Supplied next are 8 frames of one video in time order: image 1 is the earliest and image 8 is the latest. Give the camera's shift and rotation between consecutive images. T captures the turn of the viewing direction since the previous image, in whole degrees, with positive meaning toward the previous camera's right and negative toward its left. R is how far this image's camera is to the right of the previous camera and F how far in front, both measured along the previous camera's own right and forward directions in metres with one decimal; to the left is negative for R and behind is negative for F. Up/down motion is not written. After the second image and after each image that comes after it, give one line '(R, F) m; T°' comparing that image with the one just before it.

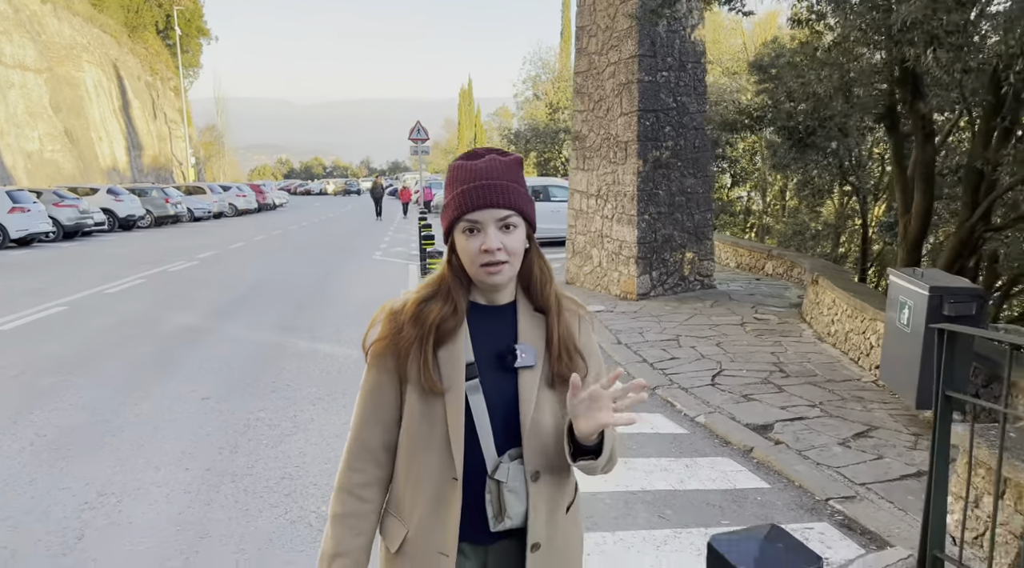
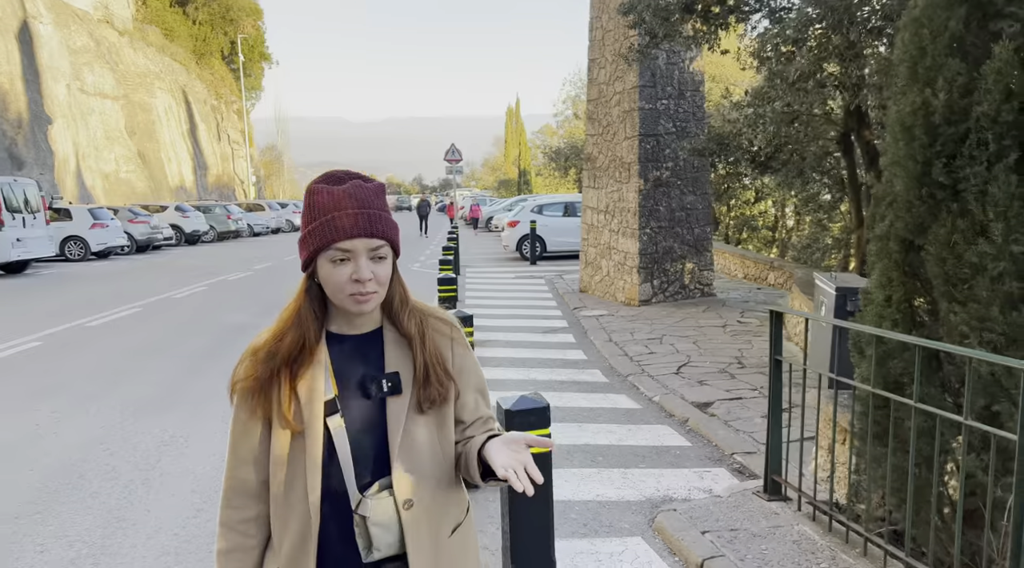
(+0.6, -1.1) m; -4°
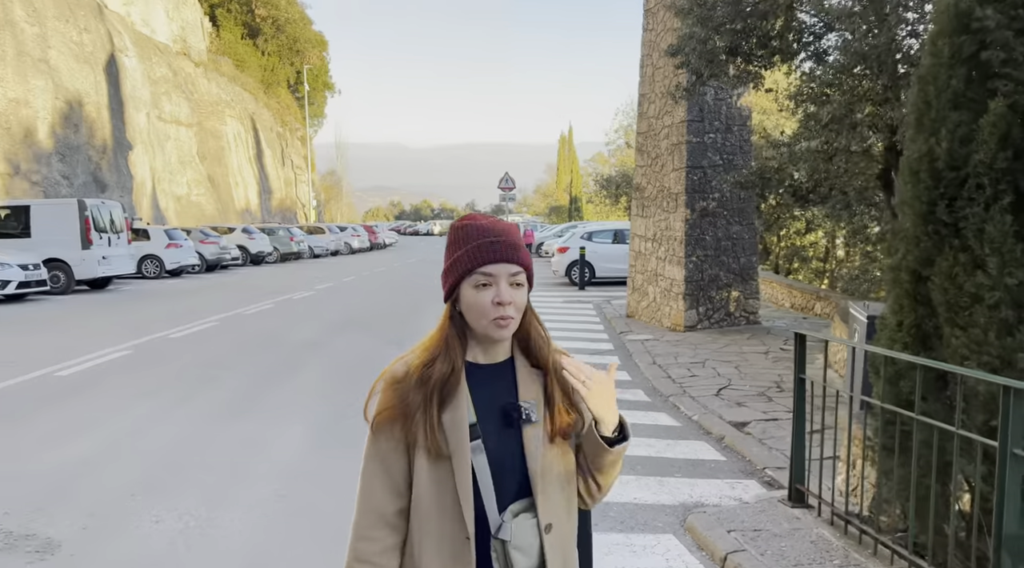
(0.0, -0.5) m; -4°
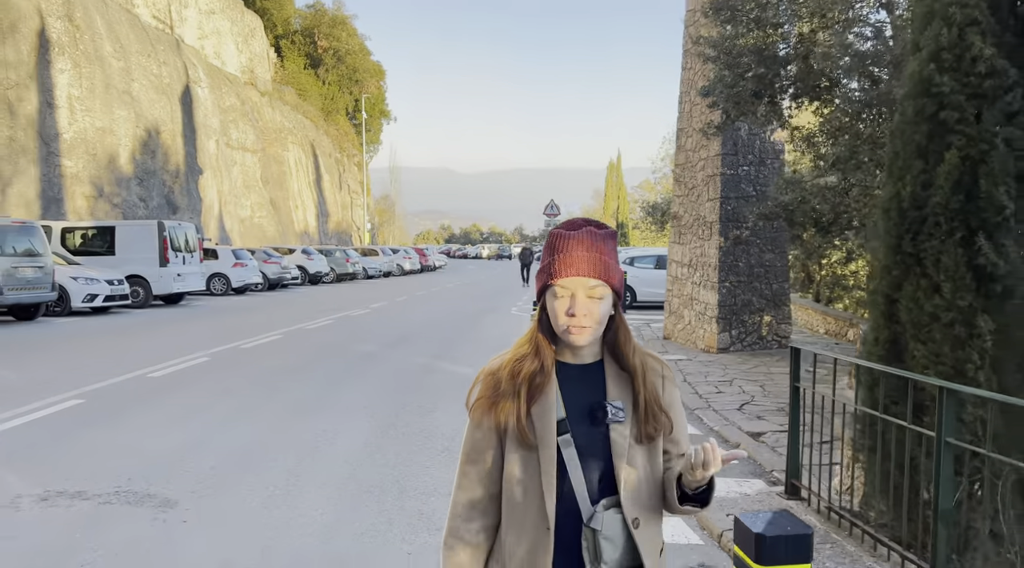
(+0.1, -0.8) m; -4°
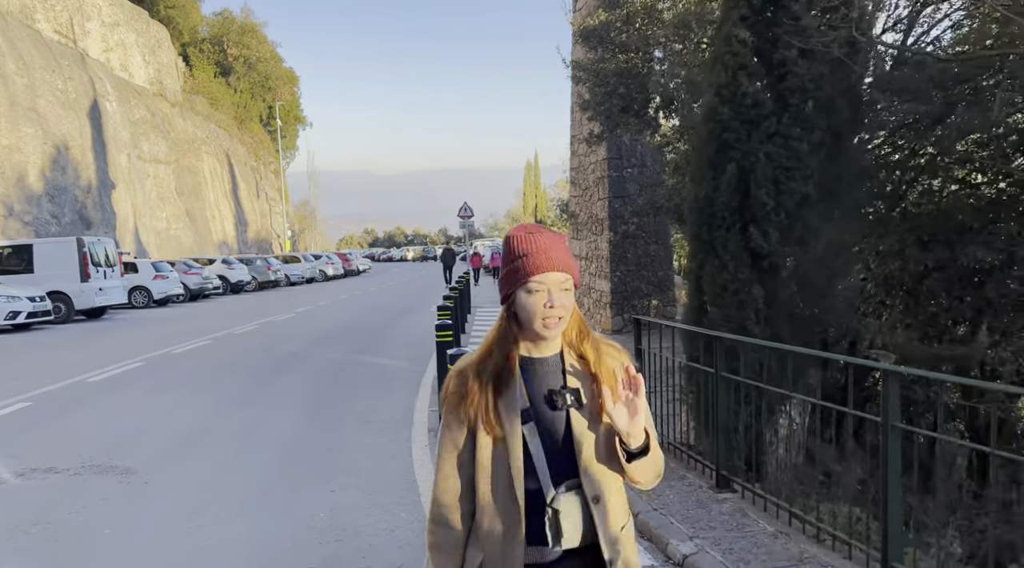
(+0.2, -1.2) m; +6°
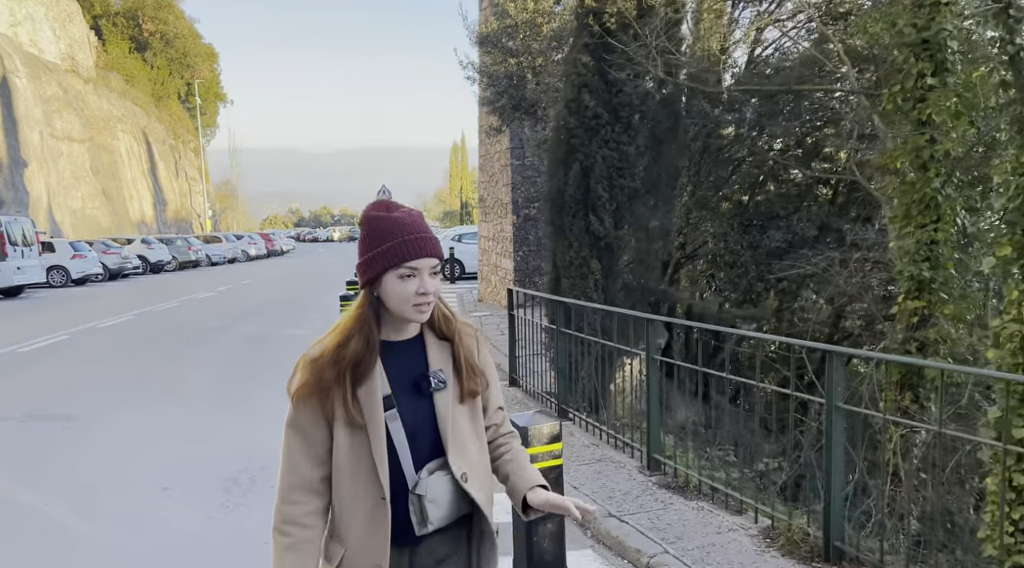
(+0.4, -1.2) m; +6°
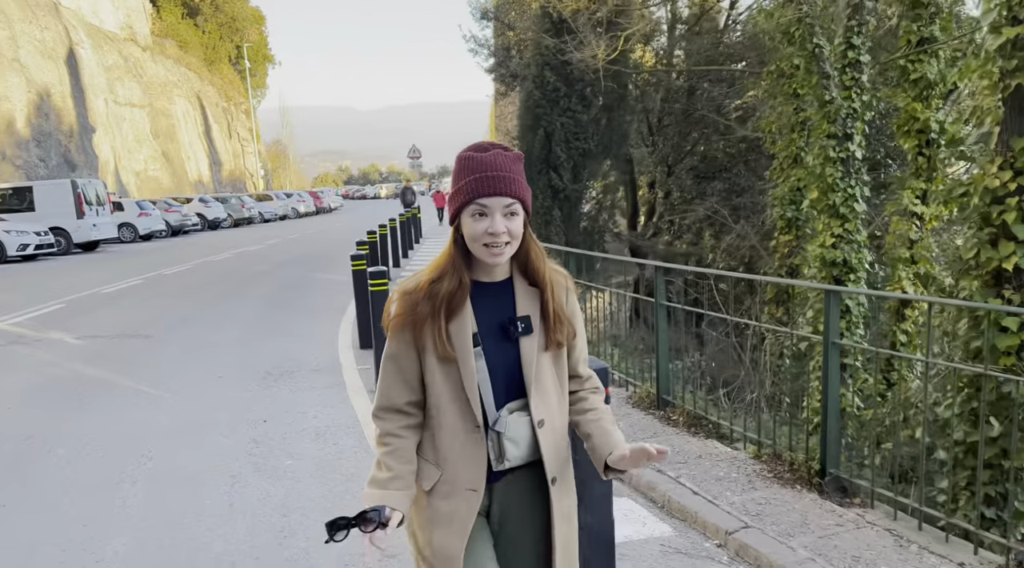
(+0.8, -1.6) m; -4°
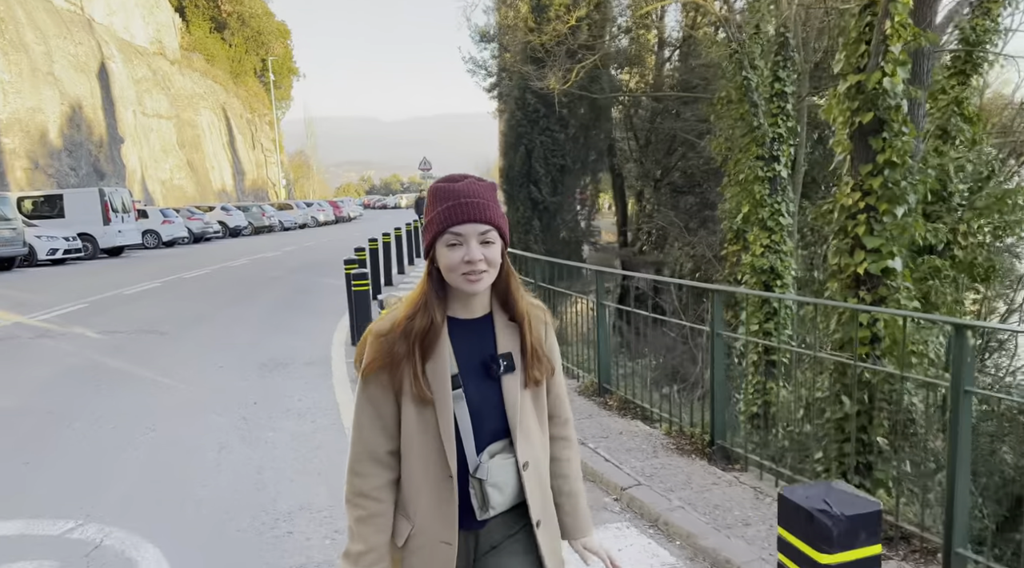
(+0.5, -0.7) m; -2°
